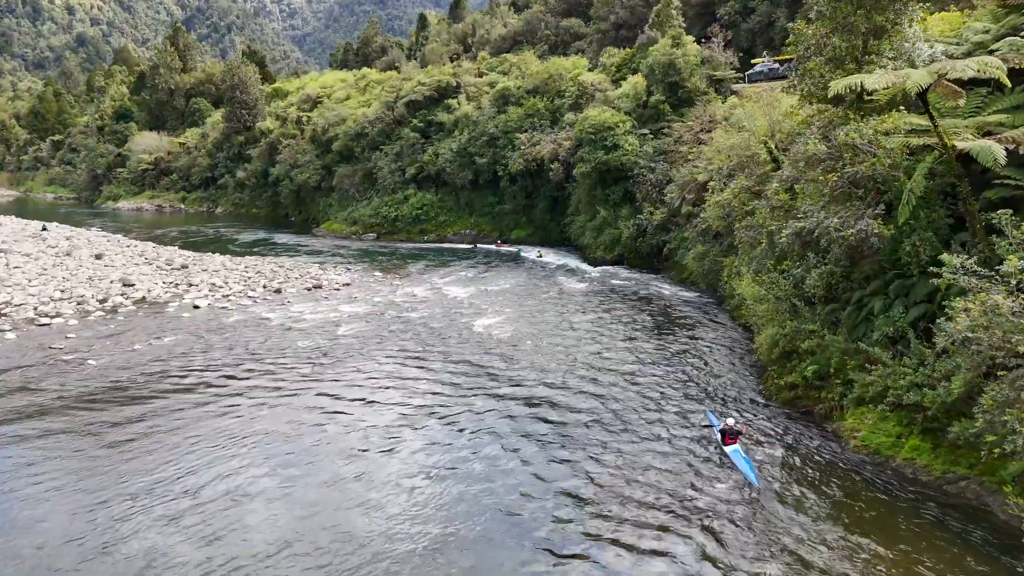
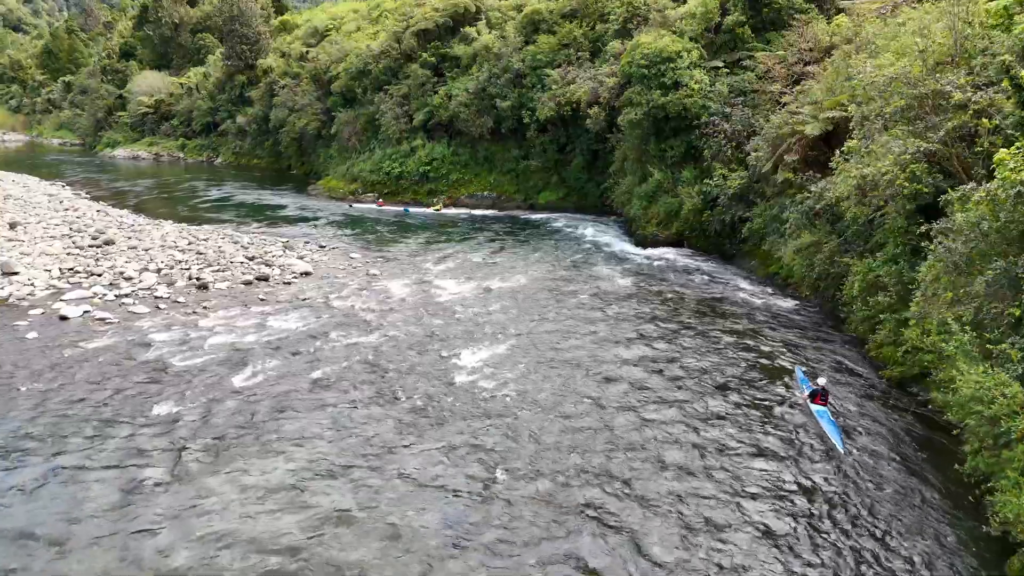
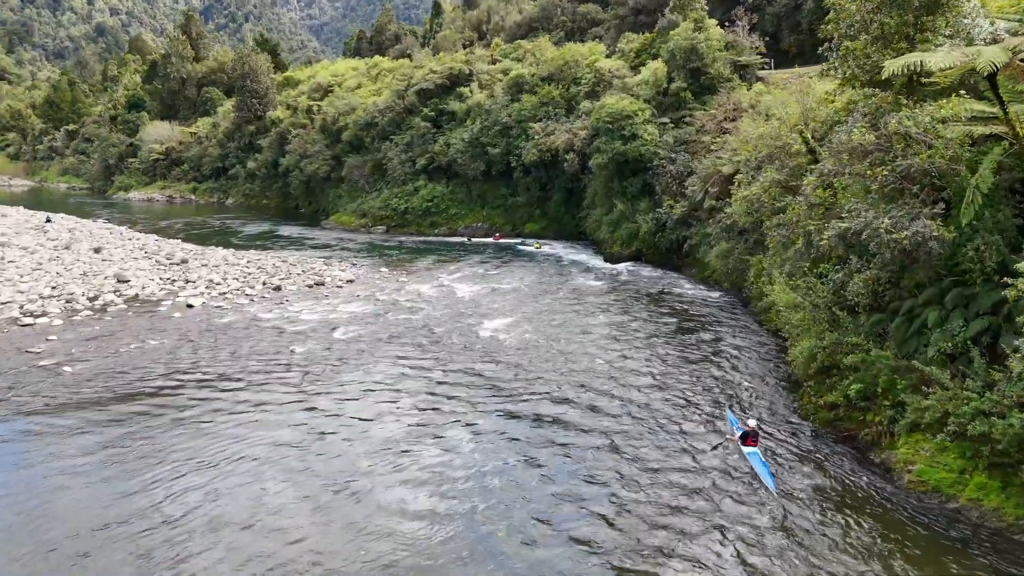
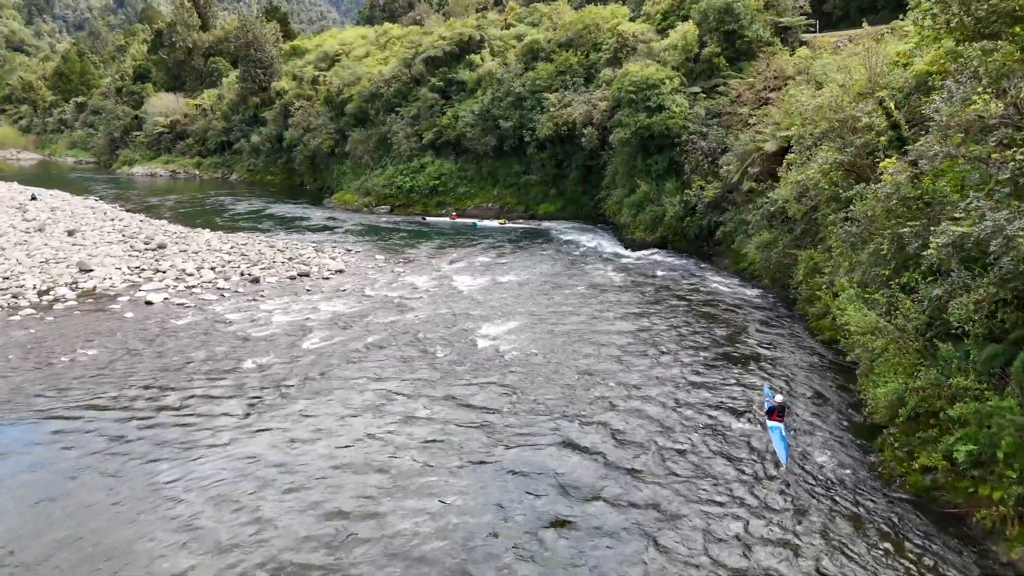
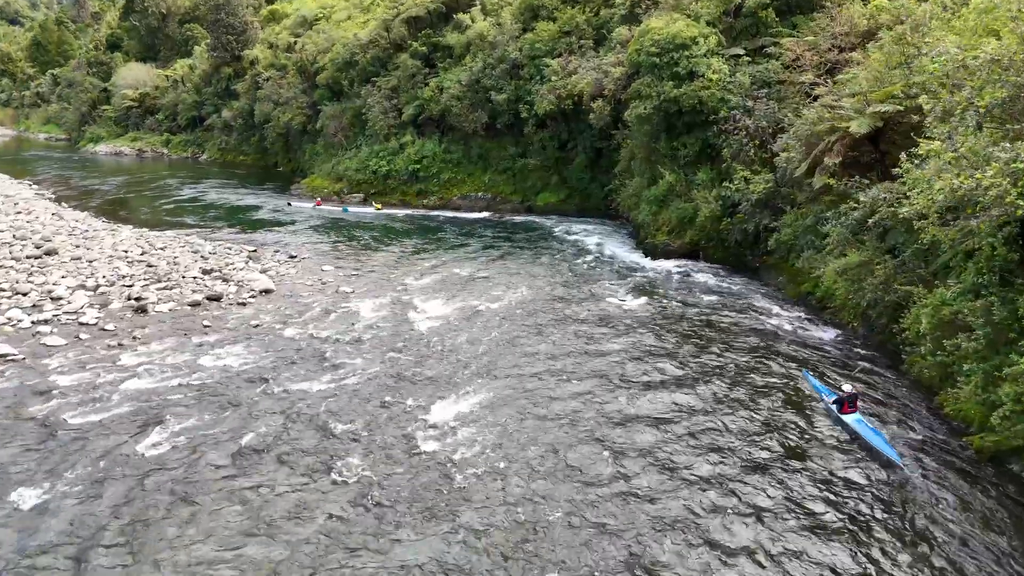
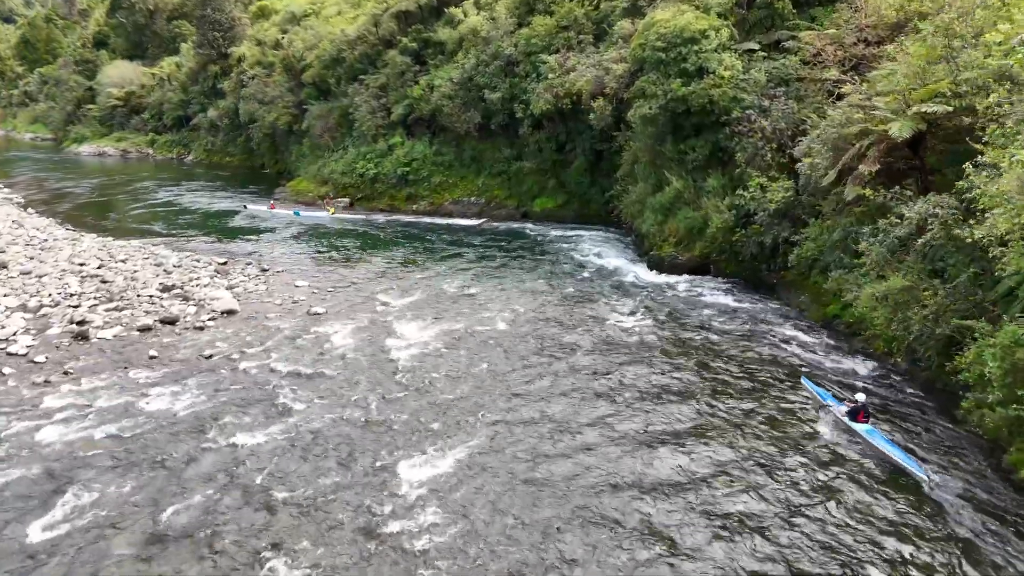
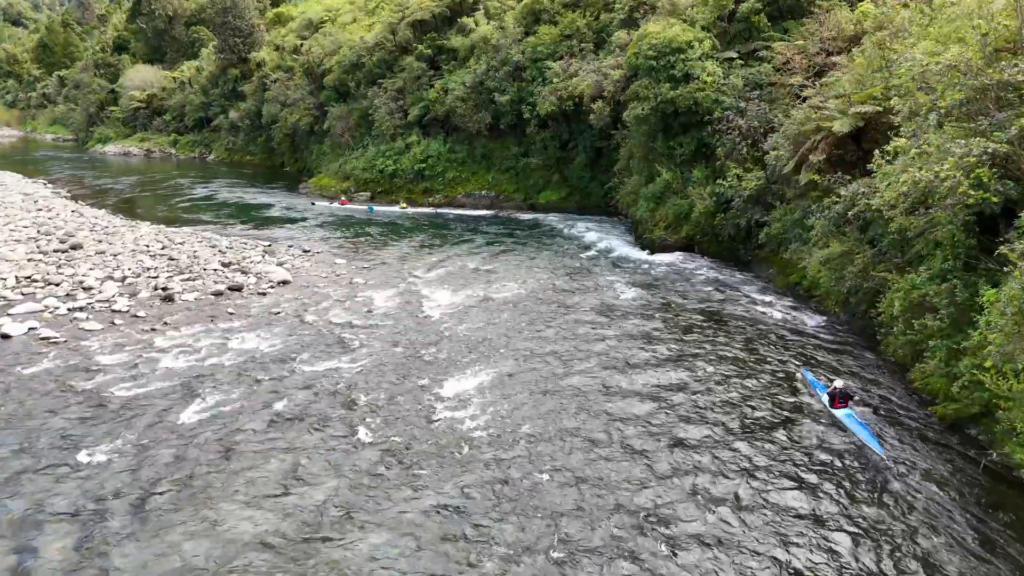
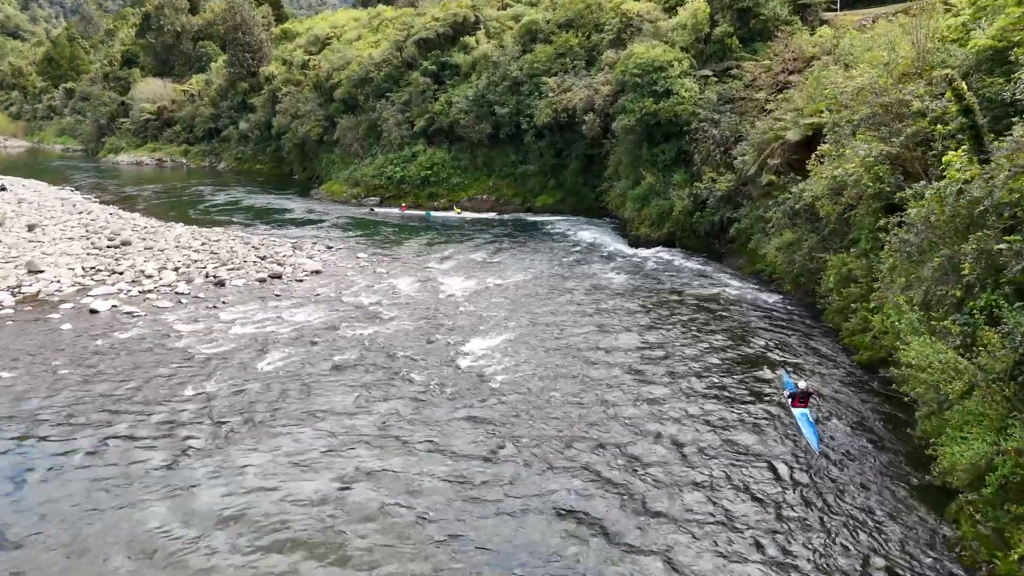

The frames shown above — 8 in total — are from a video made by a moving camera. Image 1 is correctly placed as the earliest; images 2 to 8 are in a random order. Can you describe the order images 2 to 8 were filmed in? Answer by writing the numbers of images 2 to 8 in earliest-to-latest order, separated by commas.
3, 4, 8, 2, 7, 5, 6
